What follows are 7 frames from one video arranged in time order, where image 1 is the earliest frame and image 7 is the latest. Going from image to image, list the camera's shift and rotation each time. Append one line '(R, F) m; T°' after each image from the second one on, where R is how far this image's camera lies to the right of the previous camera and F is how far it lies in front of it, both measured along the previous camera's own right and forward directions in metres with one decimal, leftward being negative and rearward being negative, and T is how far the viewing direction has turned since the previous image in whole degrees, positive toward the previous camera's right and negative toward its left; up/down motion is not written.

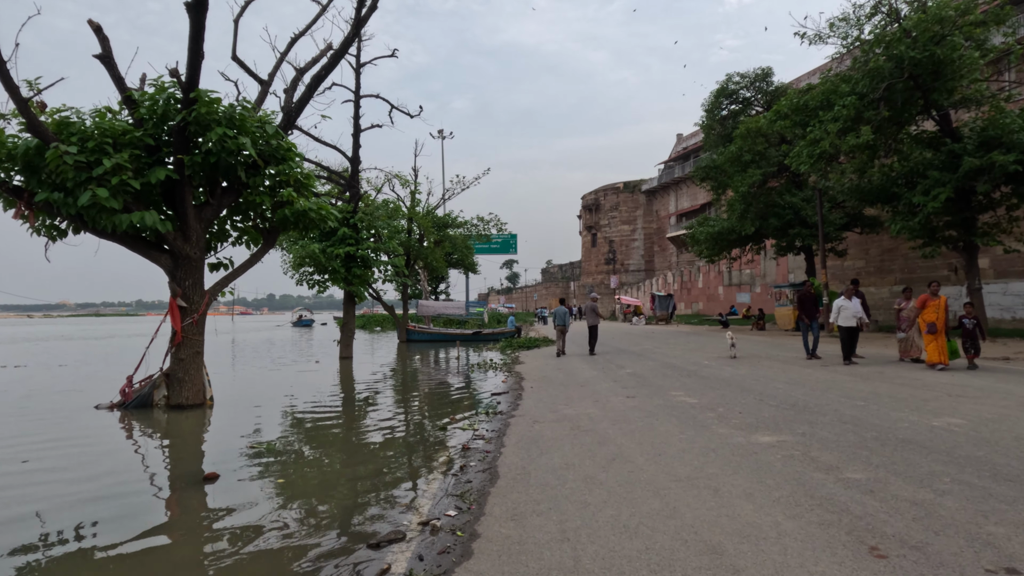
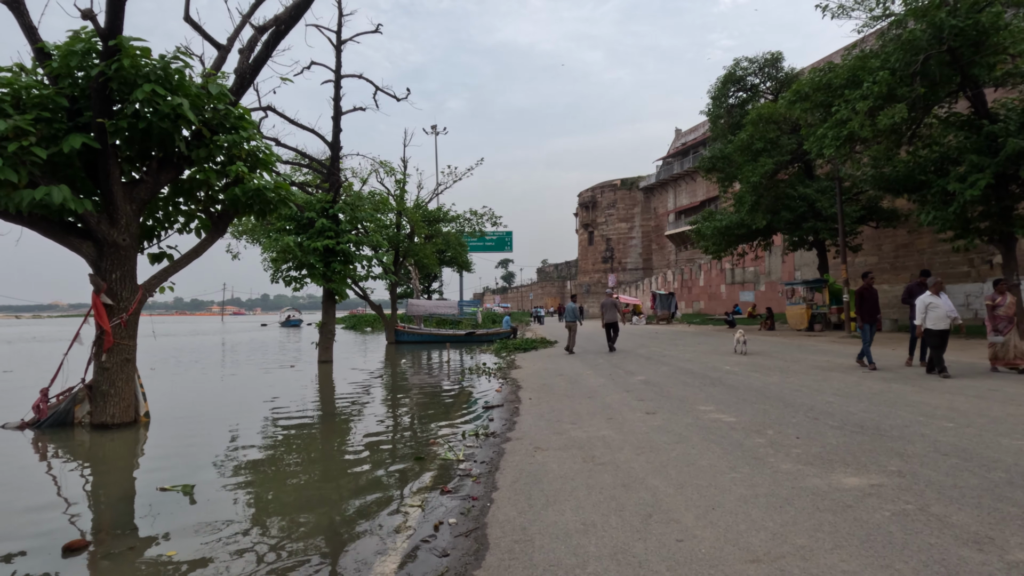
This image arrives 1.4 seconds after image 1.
(0.0, +1.4) m; 0°
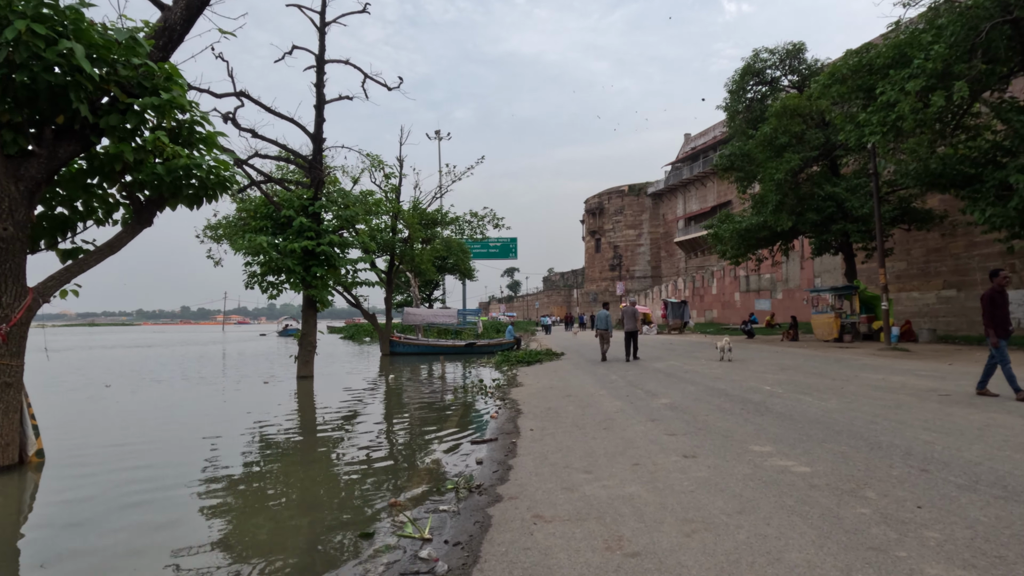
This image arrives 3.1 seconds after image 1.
(+0.1, +1.6) m; -1°
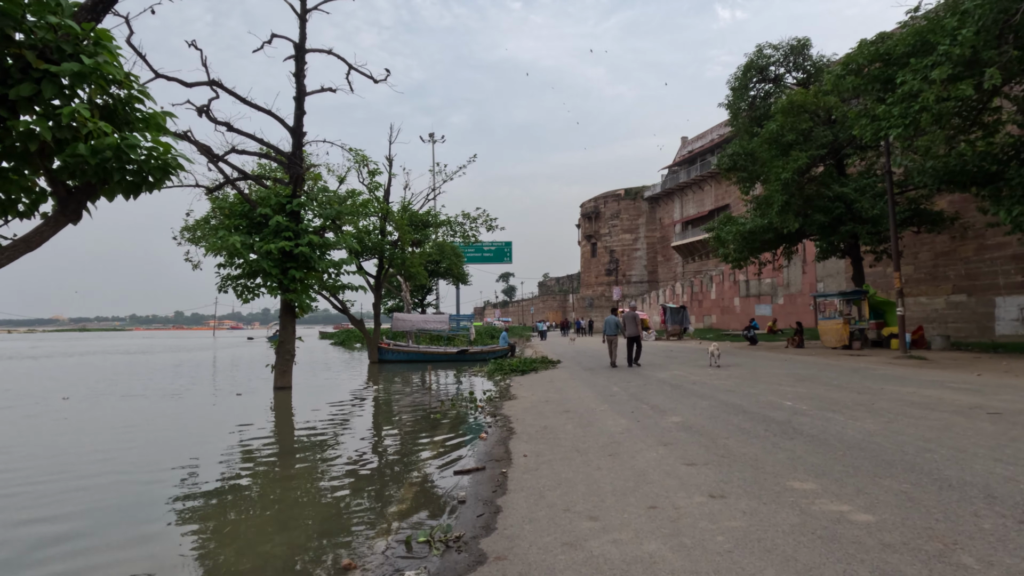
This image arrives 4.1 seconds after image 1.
(0.0, +0.9) m; 0°
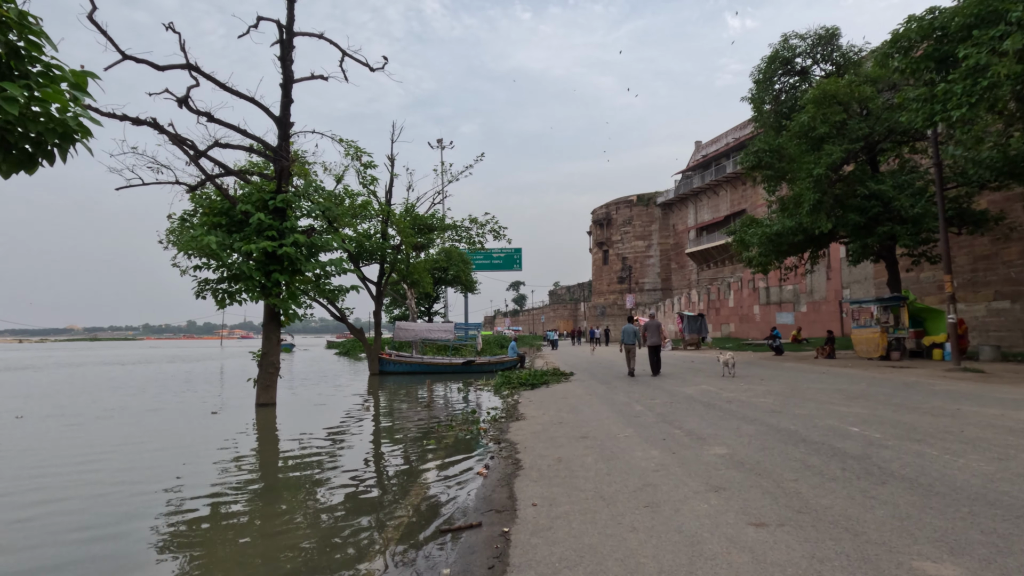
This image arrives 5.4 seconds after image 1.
(0.0, +1.3) m; -1°
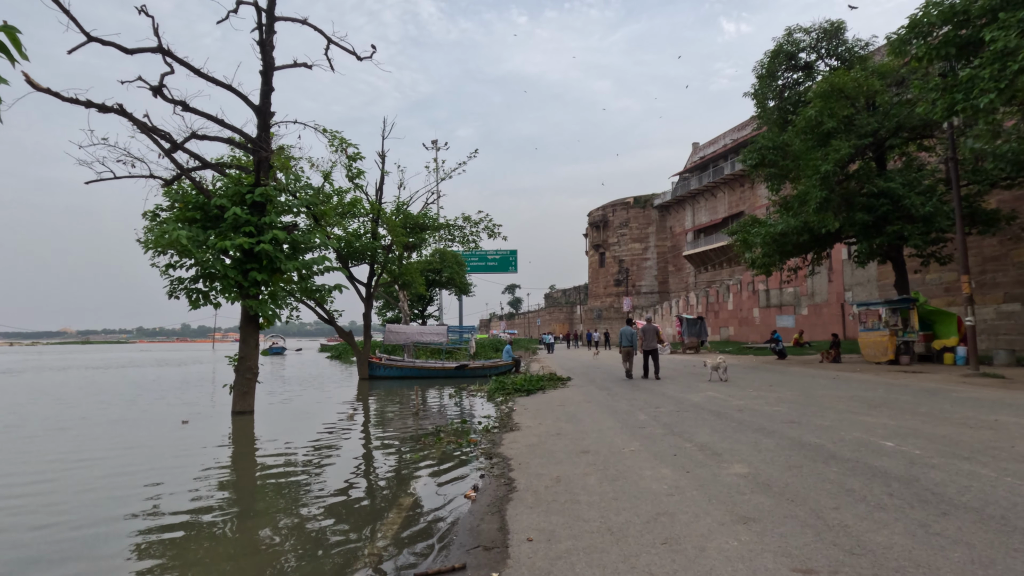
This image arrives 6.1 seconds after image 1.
(0.0, +0.7) m; 0°
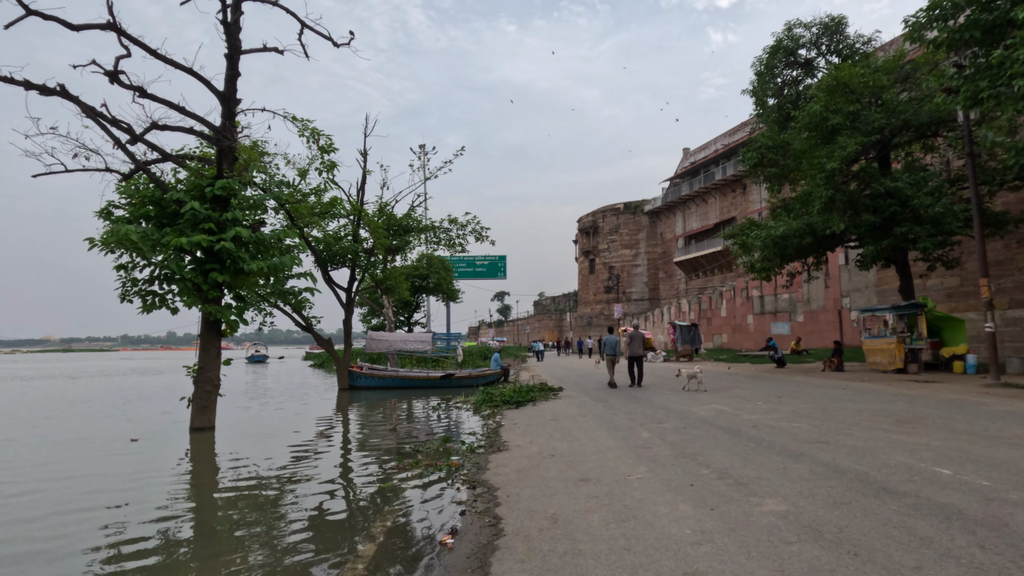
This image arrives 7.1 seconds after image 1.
(0.0, +0.9) m; +1°
